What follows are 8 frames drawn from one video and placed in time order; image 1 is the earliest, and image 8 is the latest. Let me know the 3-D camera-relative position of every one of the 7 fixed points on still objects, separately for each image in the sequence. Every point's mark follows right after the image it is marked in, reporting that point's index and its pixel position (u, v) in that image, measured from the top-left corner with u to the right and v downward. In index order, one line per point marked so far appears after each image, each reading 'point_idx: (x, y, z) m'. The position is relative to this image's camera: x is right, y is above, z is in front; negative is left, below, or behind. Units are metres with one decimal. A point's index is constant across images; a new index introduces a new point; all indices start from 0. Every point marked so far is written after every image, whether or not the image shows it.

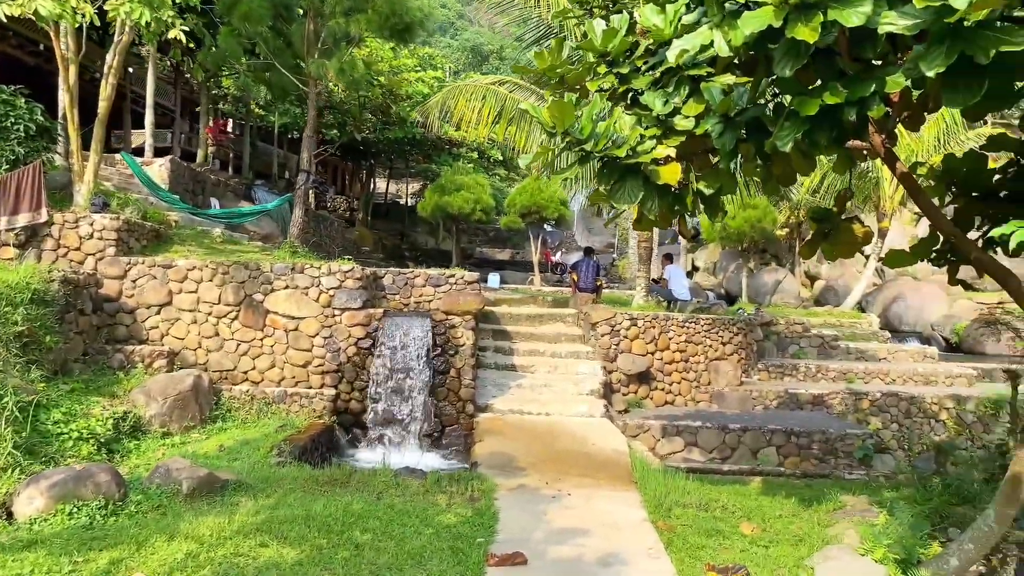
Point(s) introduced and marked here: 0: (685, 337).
0: (+2.3, -0.7, +11.1) m
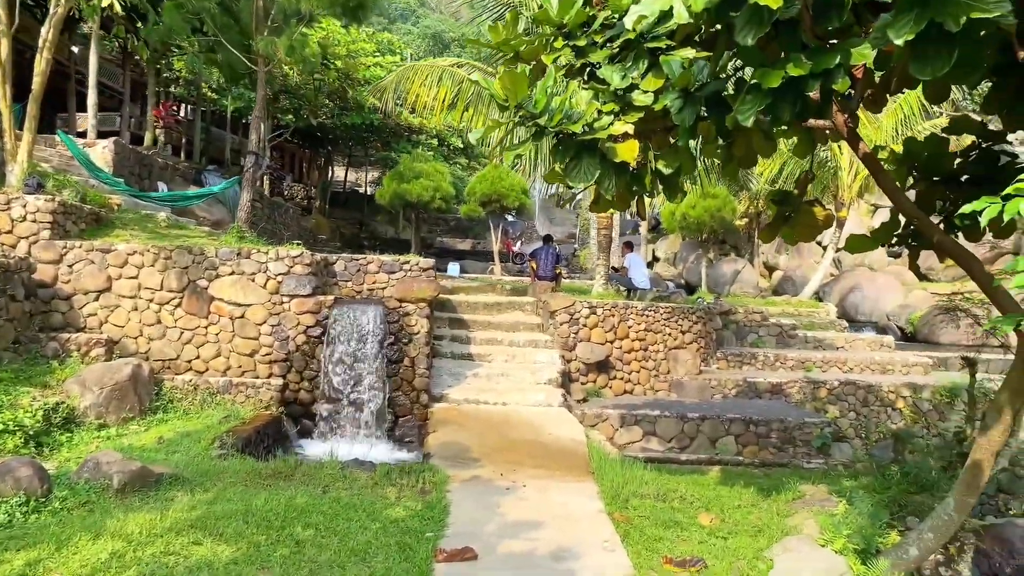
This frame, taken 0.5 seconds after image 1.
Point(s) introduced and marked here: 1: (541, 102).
0: (+1.7, -0.5, +11.0) m
1: (+0.1, +0.9, +4.0) m
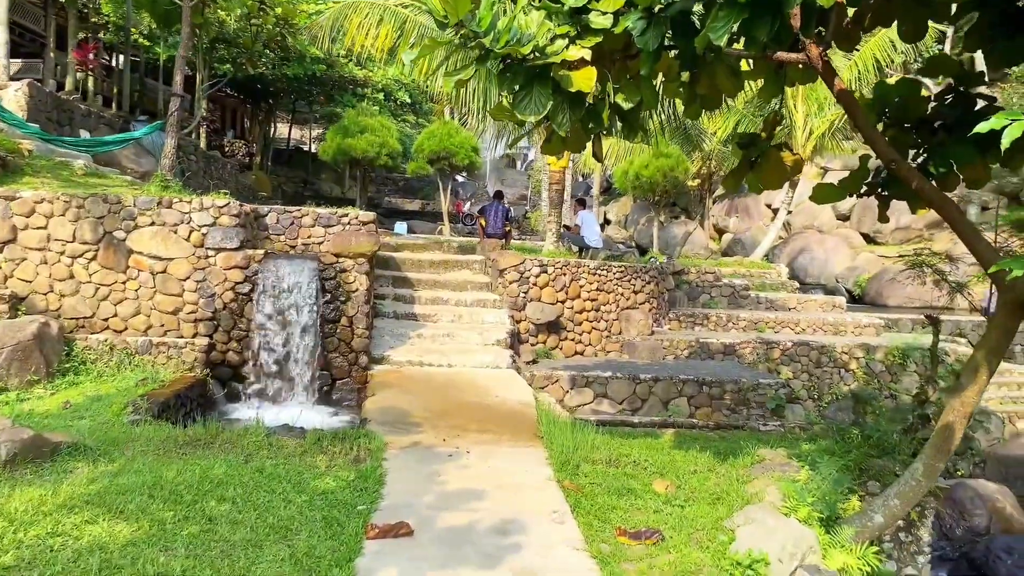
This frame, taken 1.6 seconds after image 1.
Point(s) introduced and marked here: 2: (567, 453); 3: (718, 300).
0: (+1.1, 0.0, +10.6) m
1: (-0.1, +1.1, +3.4) m
2: (+0.4, -1.2, +5.9) m
3: (+3.2, -0.2, +13.2) m
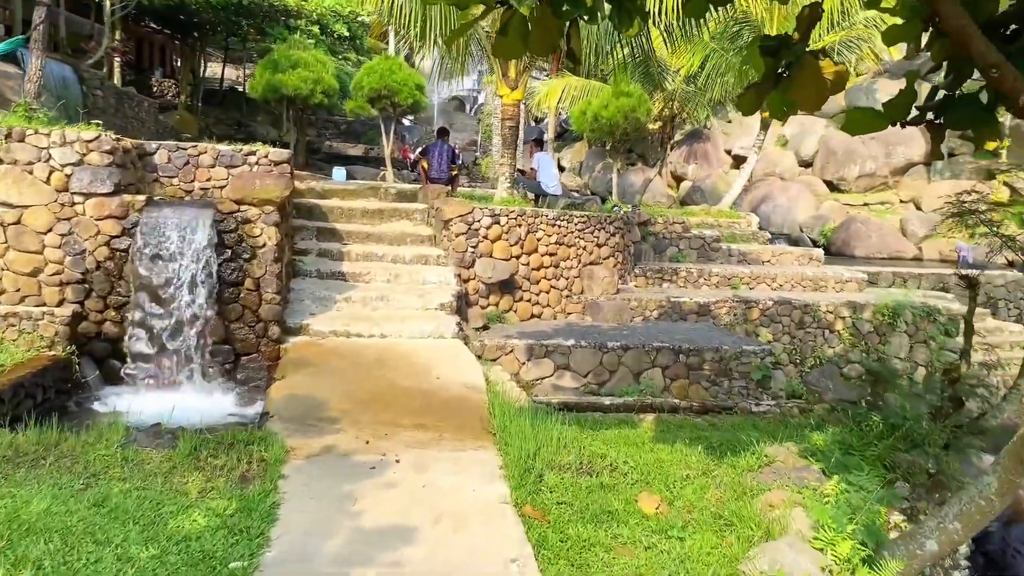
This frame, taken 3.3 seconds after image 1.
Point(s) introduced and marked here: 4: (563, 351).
0: (+0.5, +0.5, +9.2) m
1: (-0.3, +1.2, +2.0) m
2: (+0.1, -0.9, +4.6) m
3: (+2.5, +0.5, +12.0) m
4: (+0.5, -0.6, +7.6) m
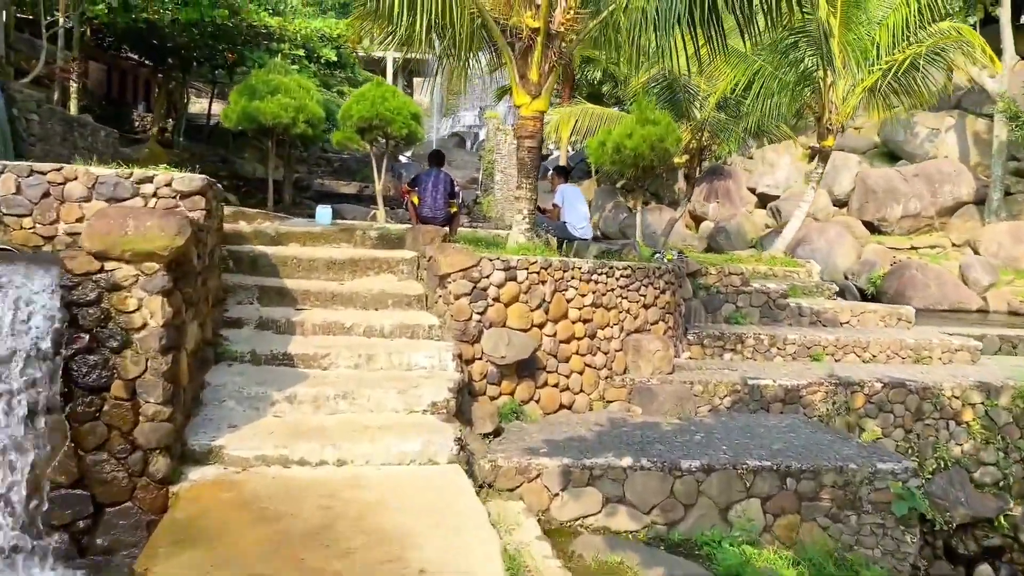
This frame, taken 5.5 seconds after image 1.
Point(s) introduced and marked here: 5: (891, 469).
0: (+0.6, -0.1, +6.8) m
1: (-0.1, +0.9, -0.5) m
2: (+0.2, -1.3, +2.1) m
3: (+2.7, -0.3, +9.5) m
4: (+0.6, -1.1, +5.1) m
5: (+2.4, -1.2, +5.4) m
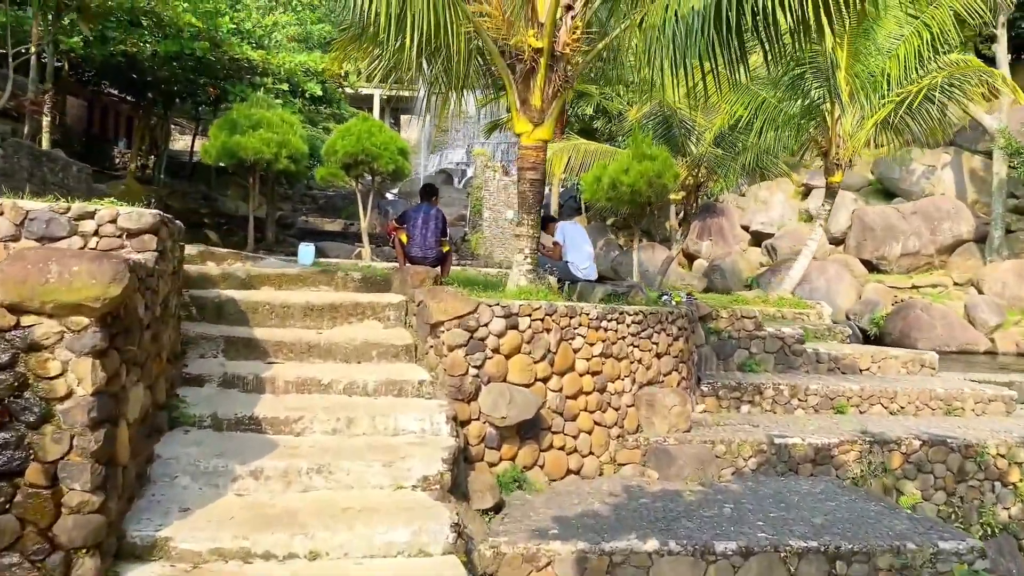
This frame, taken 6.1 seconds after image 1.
0: (+0.6, -0.4, +6.0) m
1: (0.0, +0.9, -1.2) m
2: (+0.3, -1.5, +1.3) m
3: (+2.6, -0.7, +8.8) m
4: (+0.7, -1.4, +4.3) m
5: (+2.4, -1.4, +4.6) m
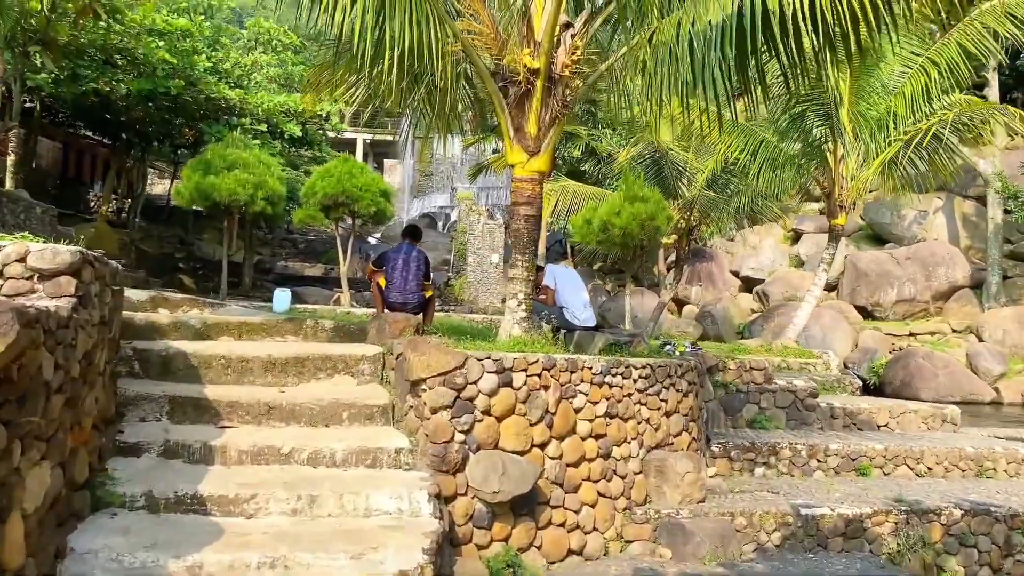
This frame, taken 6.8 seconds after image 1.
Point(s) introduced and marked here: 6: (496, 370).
0: (+0.6, -0.8, +5.3) m
1: (+0.1, +0.9, -1.8) m
2: (+0.4, -1.5, +0.5) m
3: (+2.5, -1.2, +8.1) m
4: (+0.6, -1.6, +3.6) m
5: (+2.4, -1.7, +3.9) m
6: (-0.1, -0.5, +4.8) m
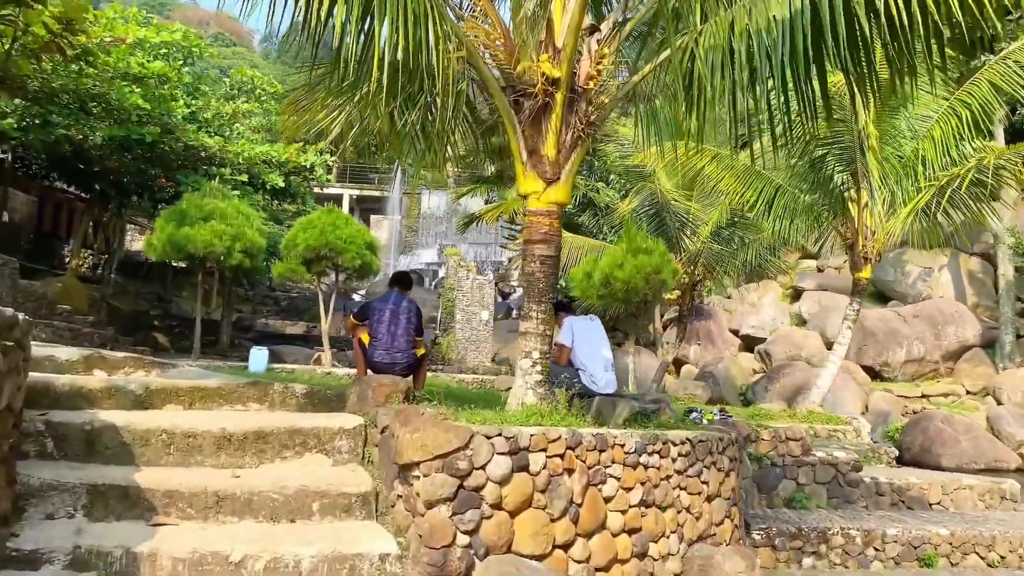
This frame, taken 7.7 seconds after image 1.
0: (+0.7, -1.0, +4.3) m
1: (+0.3, +1.1, -2.7) m
2: (+0.5, -1.5, -0.6) m
3: (+2.5, -1.7, +7.1) m
4: (+0.7, -1.8, +2.5) m
5: (+2.5, -1.9, +2.8) m
6: (0.0, -0.7, +3.8) m
